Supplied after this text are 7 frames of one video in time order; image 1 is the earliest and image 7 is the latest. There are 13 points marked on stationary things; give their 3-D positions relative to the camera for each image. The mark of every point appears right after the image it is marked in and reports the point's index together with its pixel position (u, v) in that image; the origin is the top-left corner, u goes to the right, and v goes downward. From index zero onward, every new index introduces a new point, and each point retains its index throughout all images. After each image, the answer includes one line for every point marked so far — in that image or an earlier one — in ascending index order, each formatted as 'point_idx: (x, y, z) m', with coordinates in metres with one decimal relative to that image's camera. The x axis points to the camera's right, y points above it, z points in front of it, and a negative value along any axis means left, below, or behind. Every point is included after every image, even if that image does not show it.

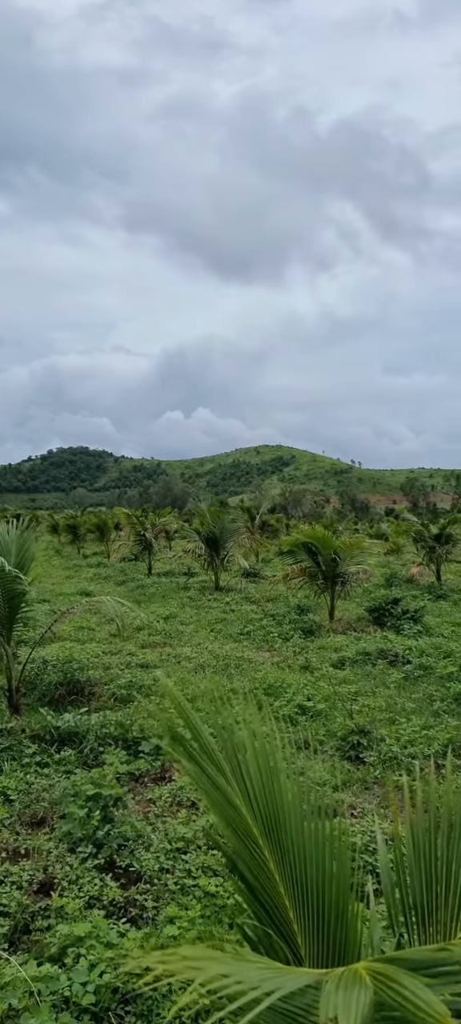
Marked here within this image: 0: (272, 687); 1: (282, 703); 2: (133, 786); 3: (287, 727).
0: (+0.4, -1.6, +8.0) m
1: (+0.4, -1.7, +7.7) m
2: (-0.8, -2.3, +7.6) m
3: (+0.5, -1.8, +7.4) m
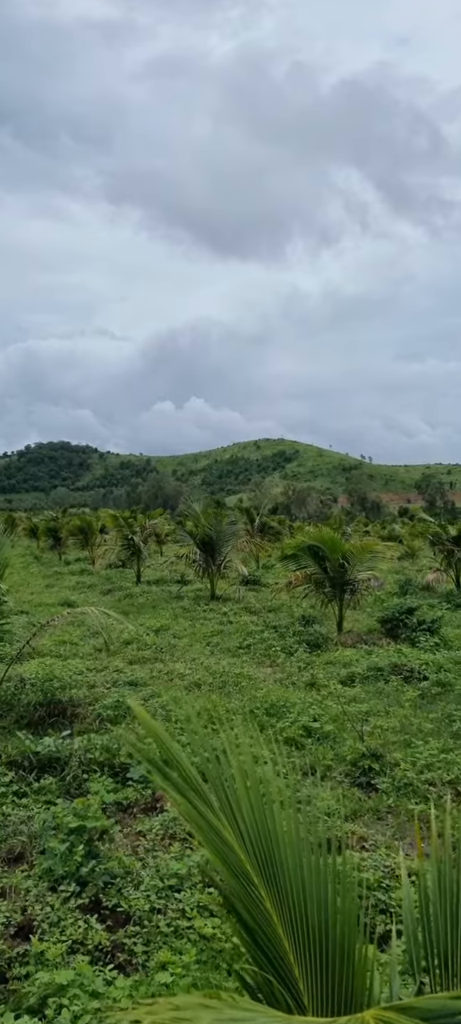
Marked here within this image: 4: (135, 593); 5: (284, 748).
0: (+0.4, -1.6, +7.3) m
1: (+0.4, -1.7, +7.0) m
2: (-0.8, -2.4, +6.9) m
3: (+0.5, -1.8, +6.7) m
4: (-1.4, -1.2, +13.2) m
5: (+0.4, -1.8, +6.7) m
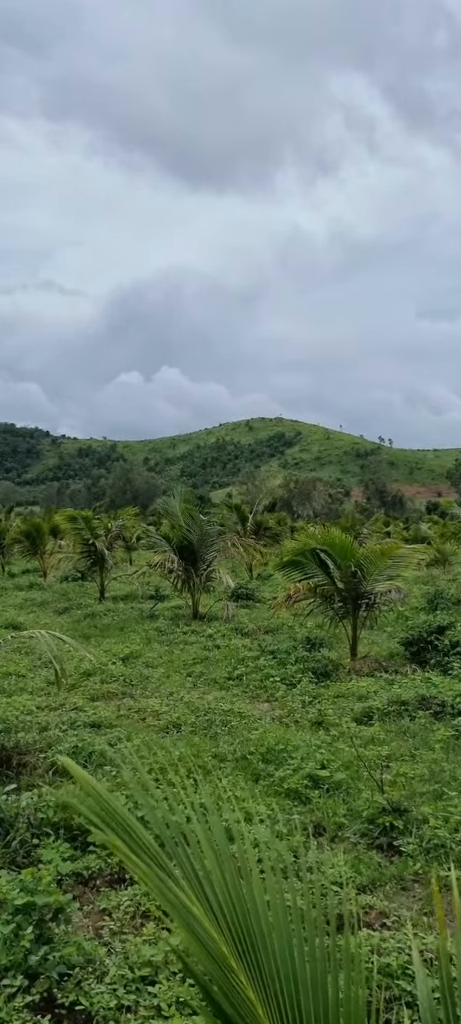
0: (+0.3, -1.6, +5.9) m
1: (+0.3, -1.7, +5.7) m
2: (-0.9, -2.3, +5.5) m
3: (+0.4, -1.8, +5.4) m
4: (-1.8, -1.3, +11.8) m
5: (+0.3, -1.7, +5.4) m
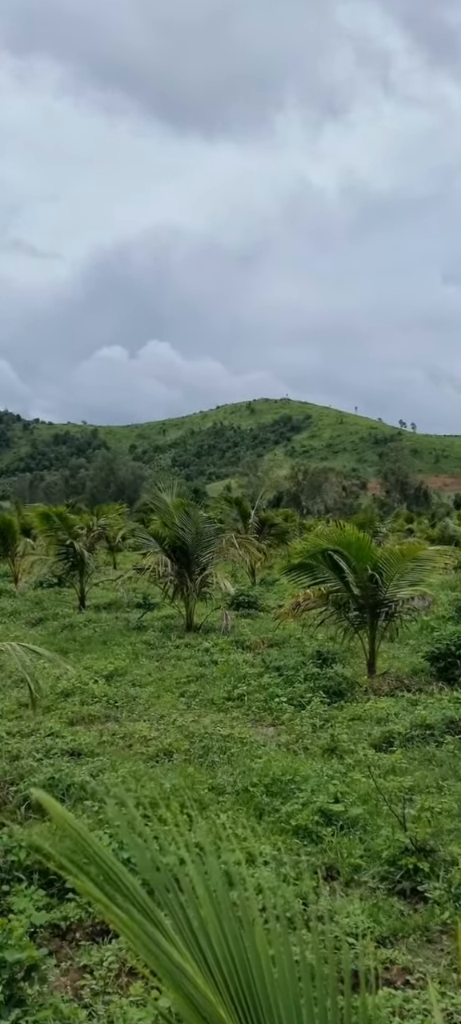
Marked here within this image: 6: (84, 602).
0: (+0.3, -1.6, +5.2) m
1: (+0.3, -1.6, +4.9) m
2: (-0.9, -2.3, +4.8) m
3: (+0.4, -1.7, +4.6) m
4: (-1.9, -1.4, +11.0) m
5: (+0.3, -1.7, +4.6) m
6: (-2.2, -1.4, +13.4) m
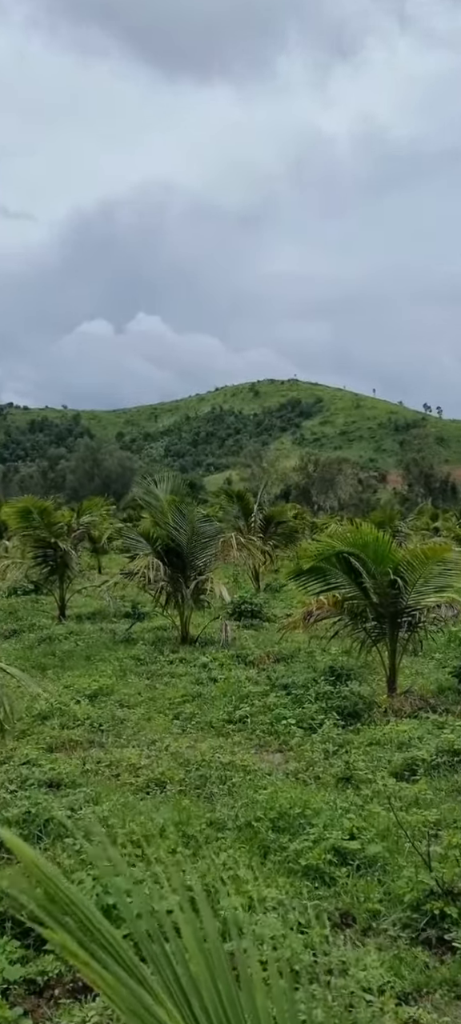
0: (+0.3, -1.6, +4.6) m
1: (+0.3, -1.6, +4.4) m
2: (-0.9, -2.3, +4.2) m
3: (+0.4, -1.7, +4.1) m
4: (-1.9, -1.4, +10.4) m
5: (+0.3, -1.7, +4.1) m
6: (-2.3, -1.5, +12.8) m
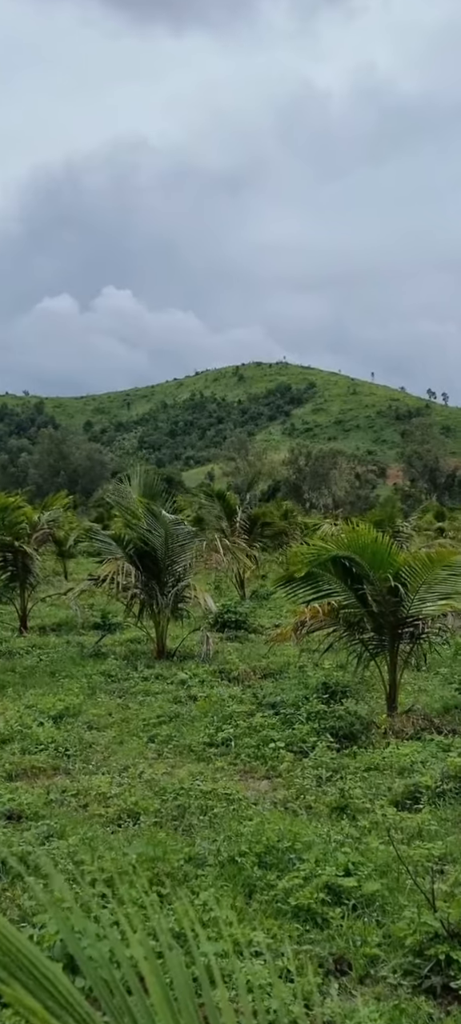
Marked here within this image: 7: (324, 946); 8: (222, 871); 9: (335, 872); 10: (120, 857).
0: (+0.2, -1.6, +4.2) m
1: (+0.3, -1.6, +3.9) m
2: (-1.0, -2.3, +3.7) m
3: (+0.3, -1.7, +3.6) m
4: (-2.2, -1.5, +9.9) m
5: (+0.3, -1.7, +3.6) m
6: (-2.5, -1.5, +12.2) m
7: (+0.4, -1.7, +3.6) m
8: (0.0, -1.6, +4.0) m
9: (+0.5, -1.6, +4.0) m
10: (-0.5, -1.5, +3.8) m
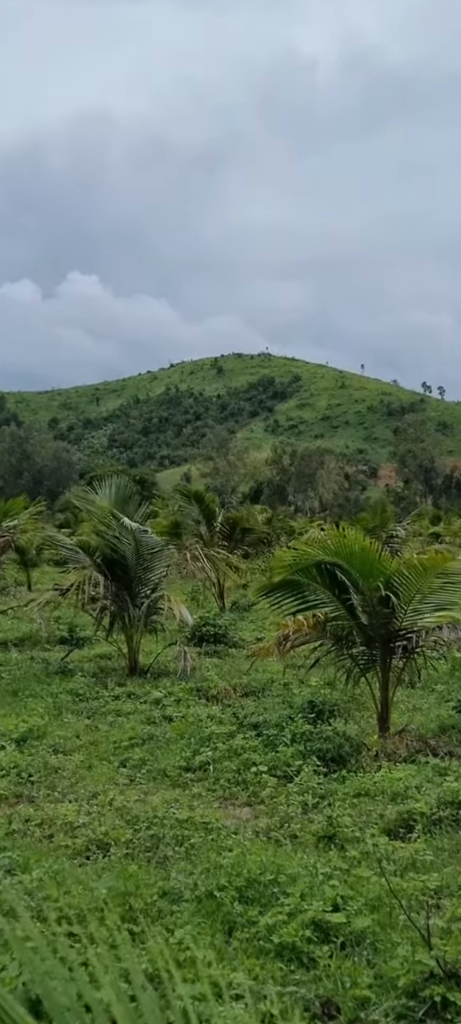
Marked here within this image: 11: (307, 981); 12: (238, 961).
0: (+0.1, -1.6, +3.9) m
1: (+0.2, -1.6, +3.6) m
2: (-1.1, -2.3, +3.3) m
3: (+0.2, -1.7, +3.3) m
4: (-2.4, -1.6, +9.6) m
5: (+0.2, -1.7, +3.3) m
6: (-2.8, -1.6, +11.9) m
7: (+0.3, -1.7, +3.3) m
8: (-0.1, -1.6, +3.7) m
9: (+0.4, -1.6, +3.7) m
10: (-0.5, -1.5, +3.5) m
11: (+0.3, -1.8, +3.3) m
12: (0.0, -1.7, +3.4) m
